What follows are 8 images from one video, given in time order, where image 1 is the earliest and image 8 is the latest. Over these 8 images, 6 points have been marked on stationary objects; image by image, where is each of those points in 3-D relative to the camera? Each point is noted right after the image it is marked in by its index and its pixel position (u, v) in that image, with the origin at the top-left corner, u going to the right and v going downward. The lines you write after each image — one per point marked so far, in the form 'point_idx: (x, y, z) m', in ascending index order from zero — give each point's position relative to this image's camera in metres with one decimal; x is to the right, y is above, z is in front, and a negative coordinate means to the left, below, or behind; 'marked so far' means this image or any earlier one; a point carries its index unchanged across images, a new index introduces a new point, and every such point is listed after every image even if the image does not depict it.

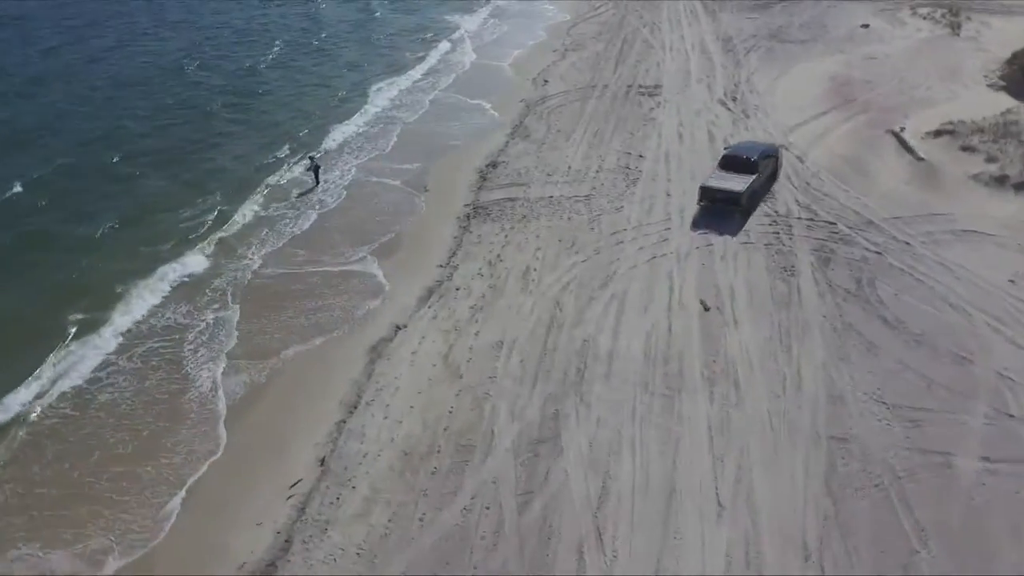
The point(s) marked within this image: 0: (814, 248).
0: (+8.7, +1.2, +18.5) m
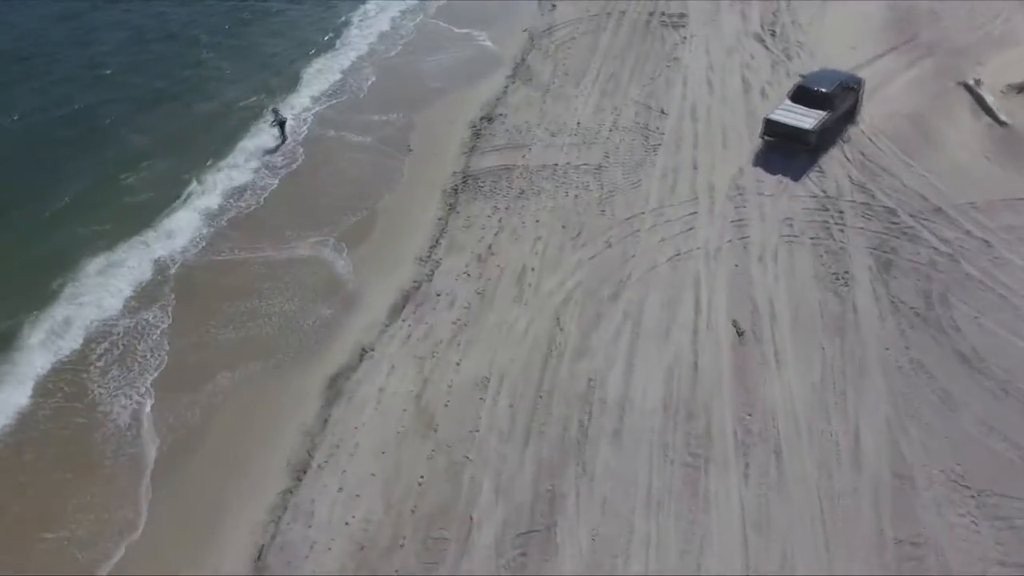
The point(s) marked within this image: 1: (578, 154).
0: (+8.5, +1.0, +15.2) m
1: (+1.8, +3.7, +17.7) m
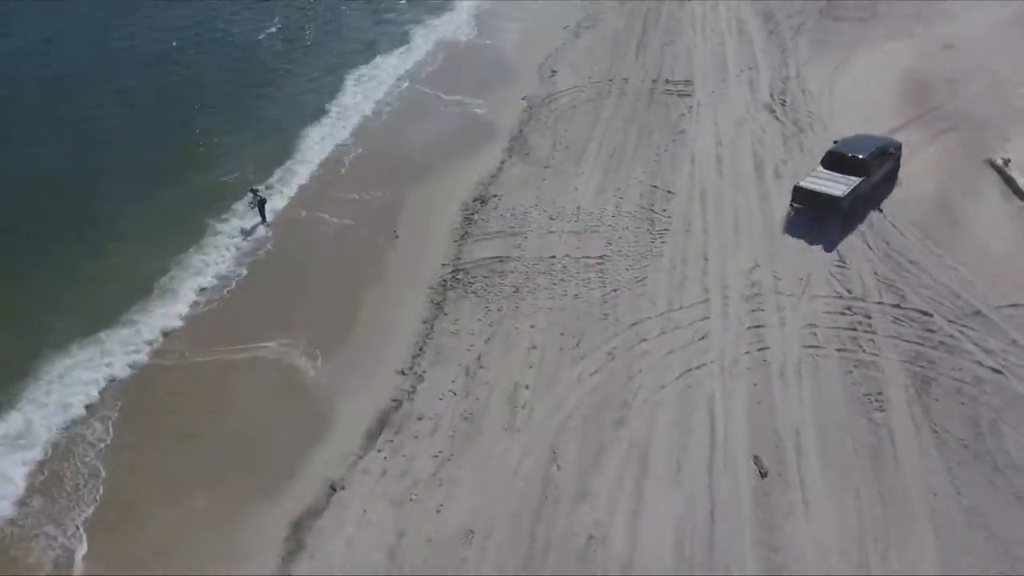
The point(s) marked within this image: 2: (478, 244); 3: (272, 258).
0: (+8.3, -1.5, +13.6) m
1: (+1.7, +1.1, +16.2) m
2: (-0.9, +1.1, +16.6) m
3: (-6.4, +0.8, +17.2) m
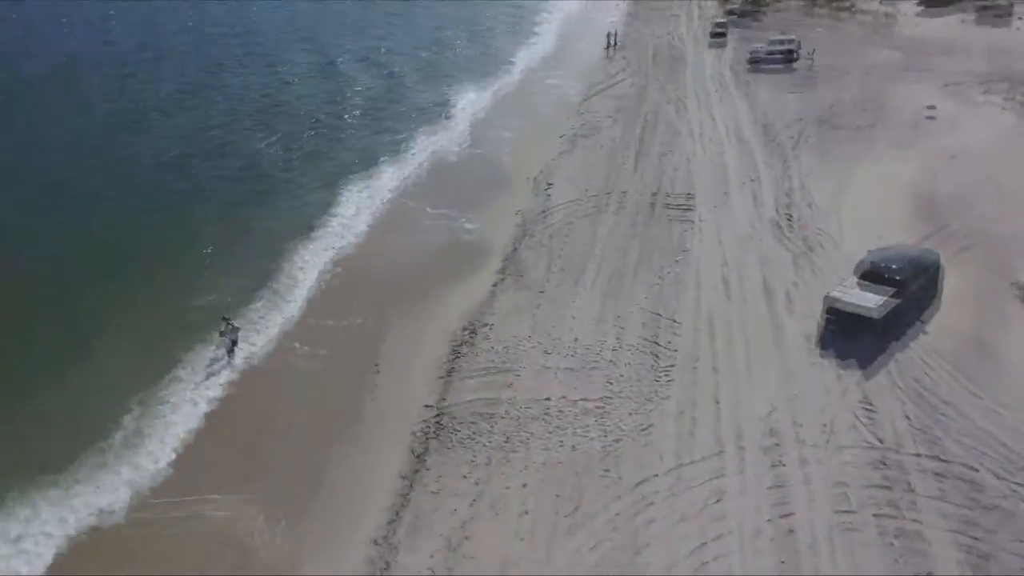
0: (+8.1, -4.4, +11.8) m
1: (+1.5, -2.2, +14.8) m
2: (-1.1, -2.3, +15.2) m
3: (-6.6, -2.7, +15.8) m
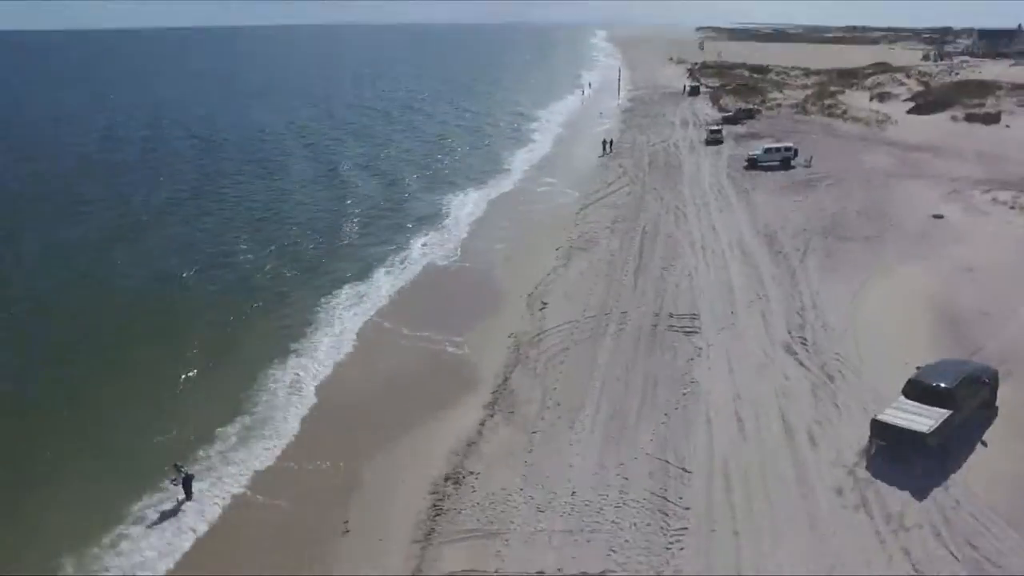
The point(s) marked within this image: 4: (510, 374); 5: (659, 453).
0: (+7.9, -6.9, +9.3) m
1: (+1.2, -5.2, +12.7) m
2: (-1.3, -5.4, +13.1) m
3: (-6.9, -5.9, +13.7) m
4: (-0.1, -2.5, +18.7) m
5: (+3.4, -3.9, +15.0) m
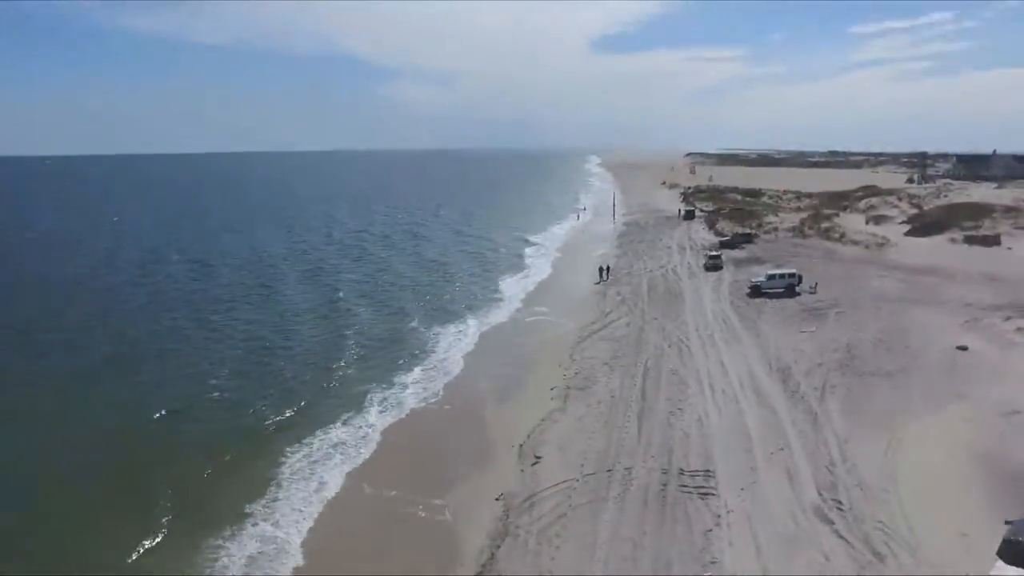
0: (+7.6, -9.1, +5.9) m
1: (+0.9, -8.0, +9.5) m
2: (-1.7, -8.3, +9.9) m
3: (-7.2, -9.0, +10.3) m
4: (-0.4, -6.5, +15.9) m
5: (+3.1, -7.1, +12.0) m
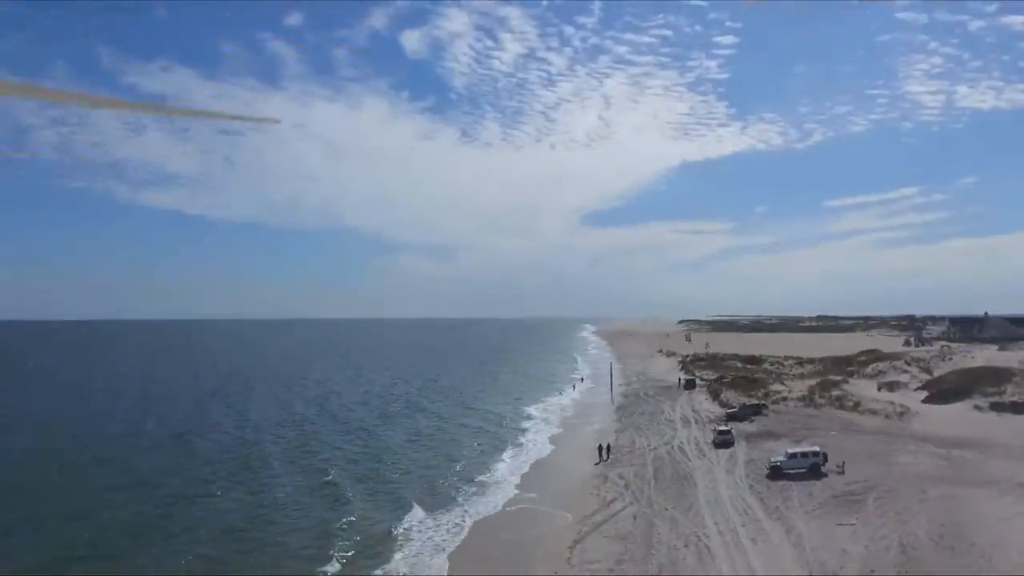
0: (+7.2, -10.1, +0.4) m
1: (+0.5, -10.1, +4.2) m
2: (-2.1, -10.5, +4.4) m
3: (-7.6, -11.4, +4.7) m
4: (-0.8, -10.3, +10.8) m
5: (+2.7, -9.8, +6.8) m
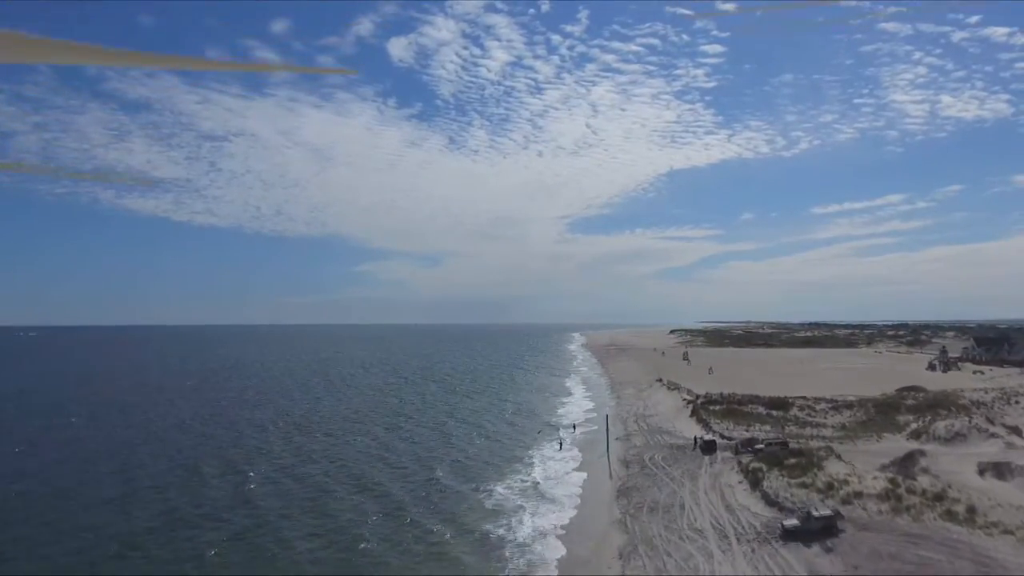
0: (+5.7, -12.4, -15.7) m
1: (-1.1, -12.5, -12.0) m
2: (-3.6, -12.9, -11.8) m
3: (-9.2, -13.7, -11.7) m
4: (-2.5, -12.7, -5.5) m
5: (+1.1, -12.2, -9.4) m
